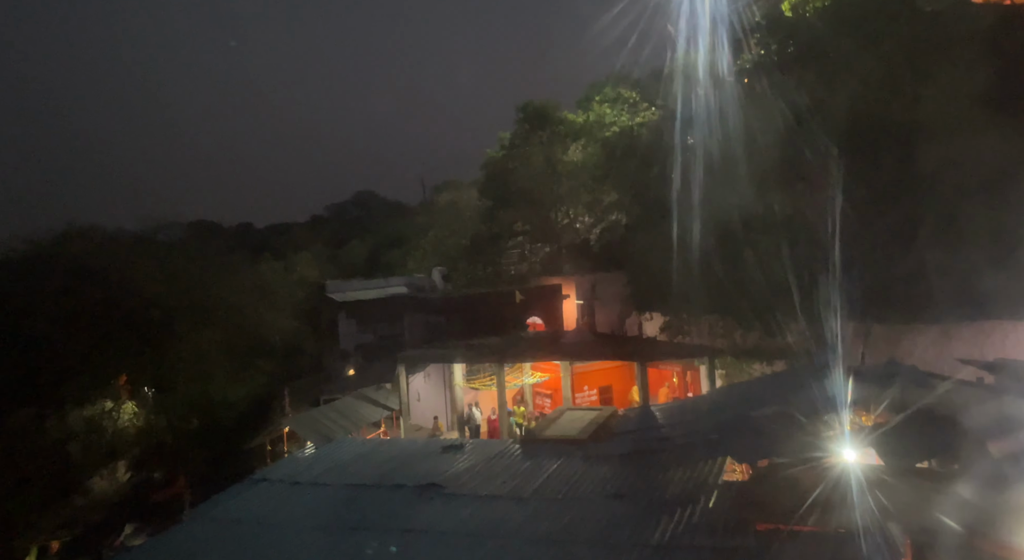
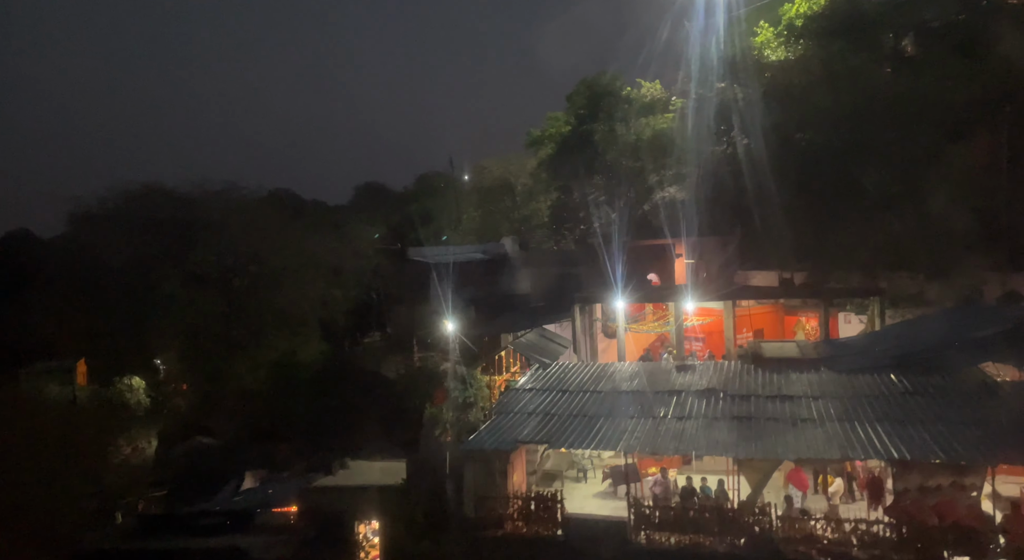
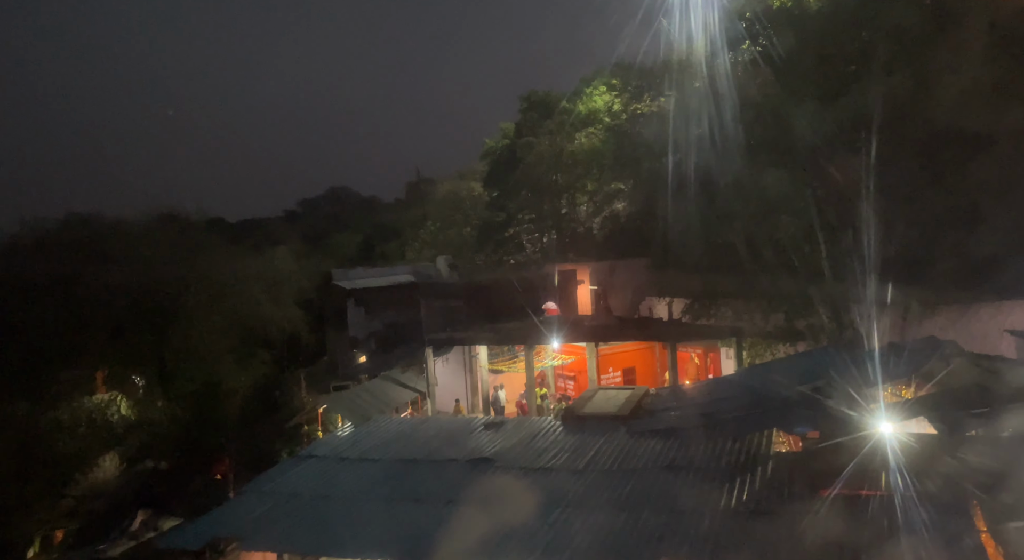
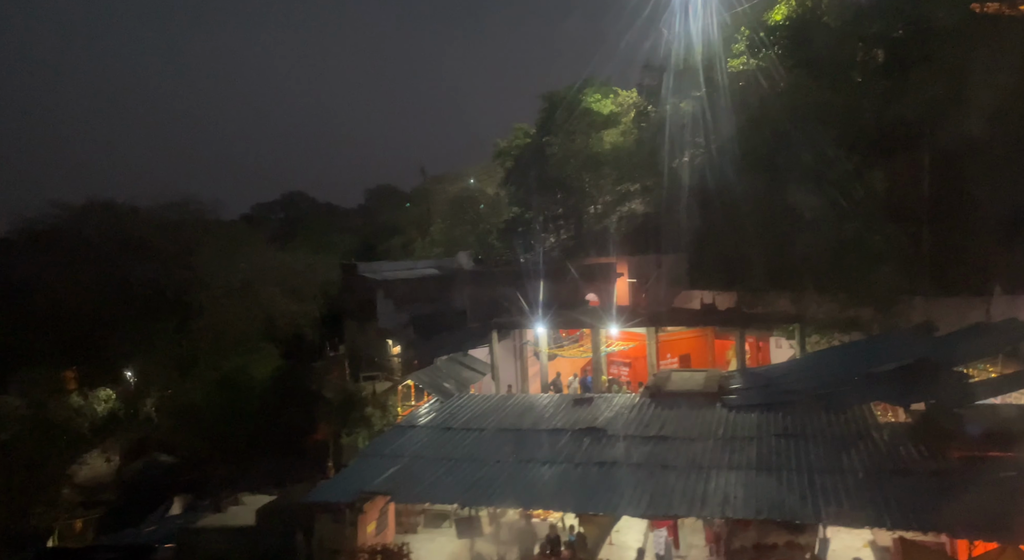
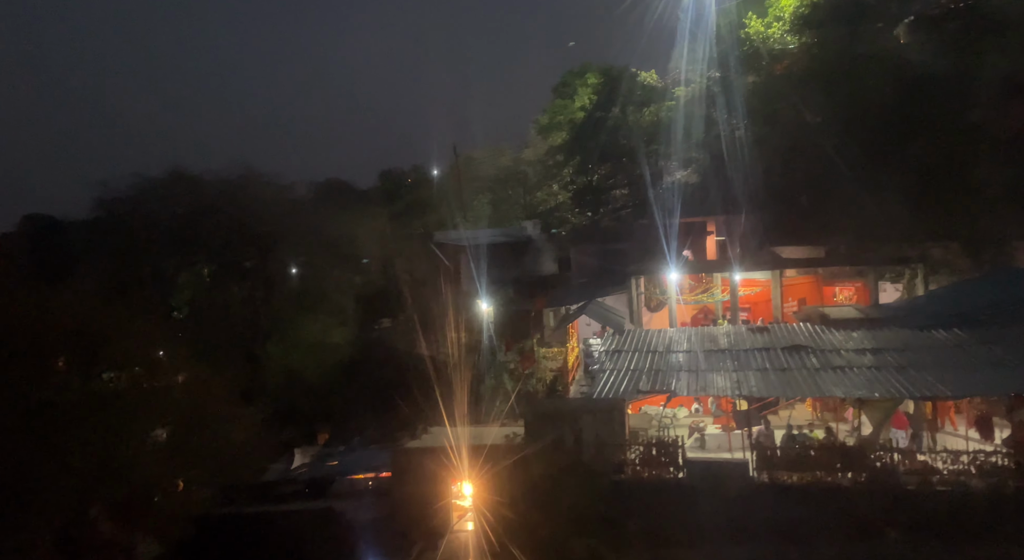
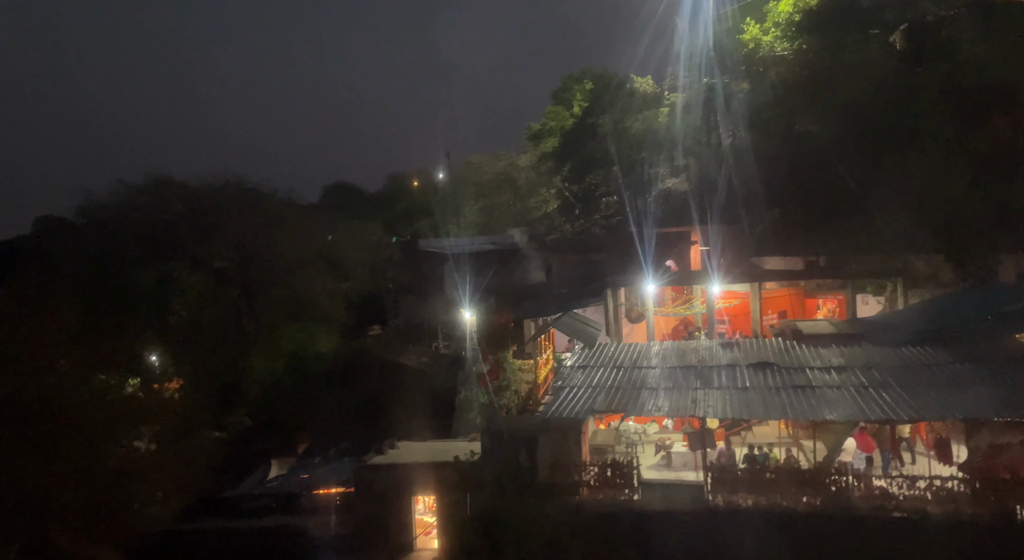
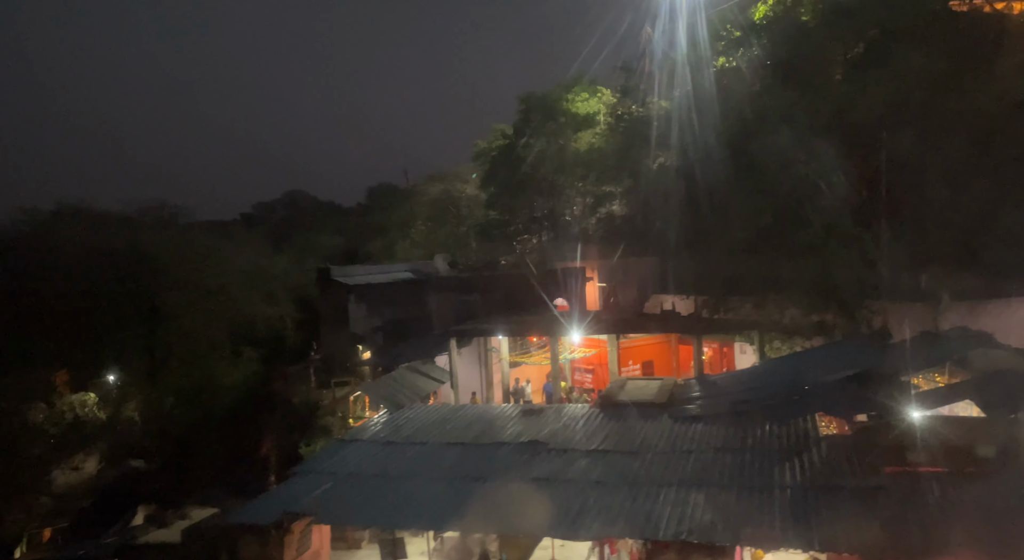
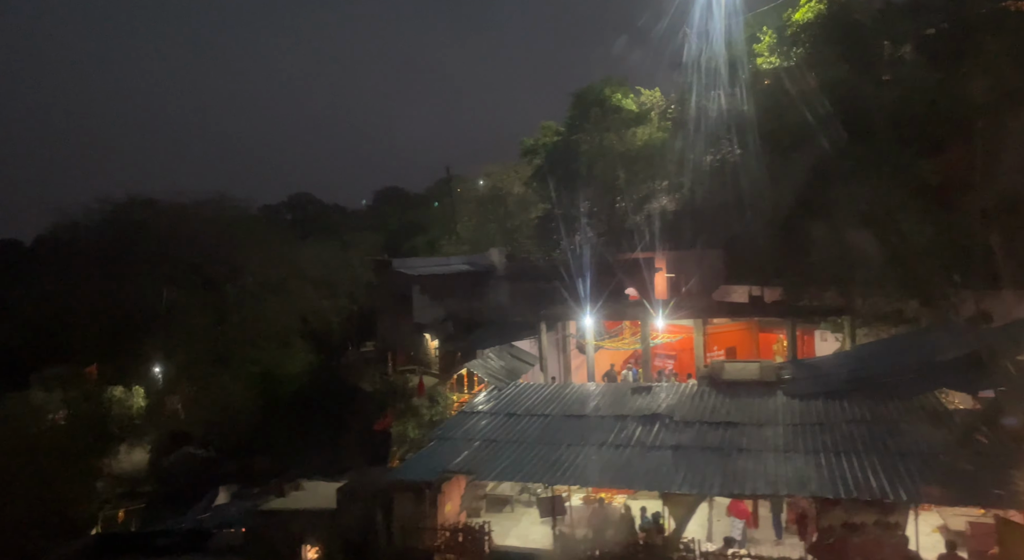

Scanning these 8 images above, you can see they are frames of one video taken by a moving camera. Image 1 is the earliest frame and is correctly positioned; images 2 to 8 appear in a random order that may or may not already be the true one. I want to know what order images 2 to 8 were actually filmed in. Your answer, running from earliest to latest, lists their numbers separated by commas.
3, 7, 4, 8, 2, 6, 5
